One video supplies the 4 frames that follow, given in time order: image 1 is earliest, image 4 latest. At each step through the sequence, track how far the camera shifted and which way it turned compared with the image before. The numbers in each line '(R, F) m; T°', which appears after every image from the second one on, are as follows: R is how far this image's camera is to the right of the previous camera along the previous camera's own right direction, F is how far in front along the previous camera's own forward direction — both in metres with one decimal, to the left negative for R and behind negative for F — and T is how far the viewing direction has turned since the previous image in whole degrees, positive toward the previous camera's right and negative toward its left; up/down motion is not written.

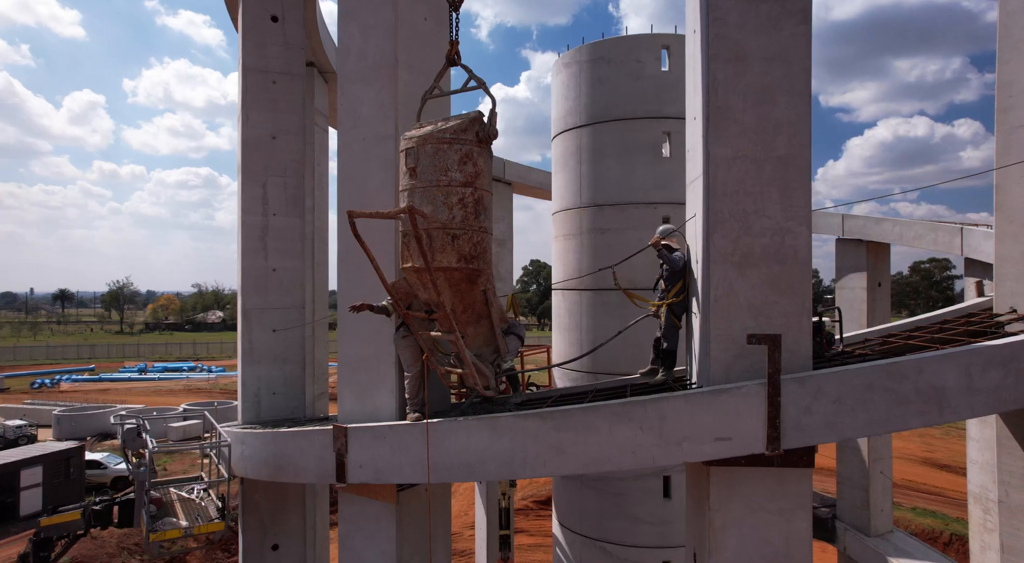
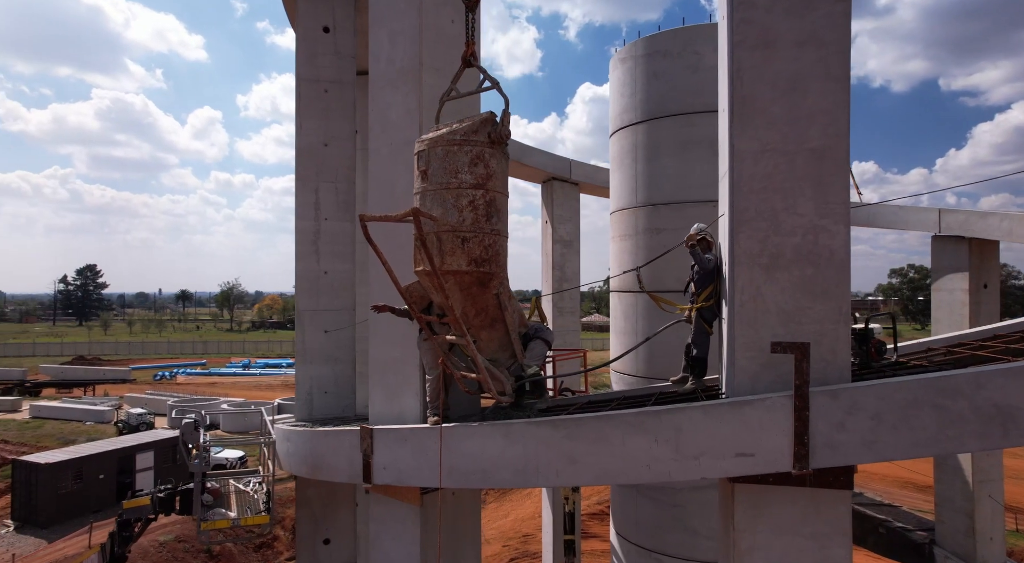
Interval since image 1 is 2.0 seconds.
(+0.8, +0.2) m; -8°
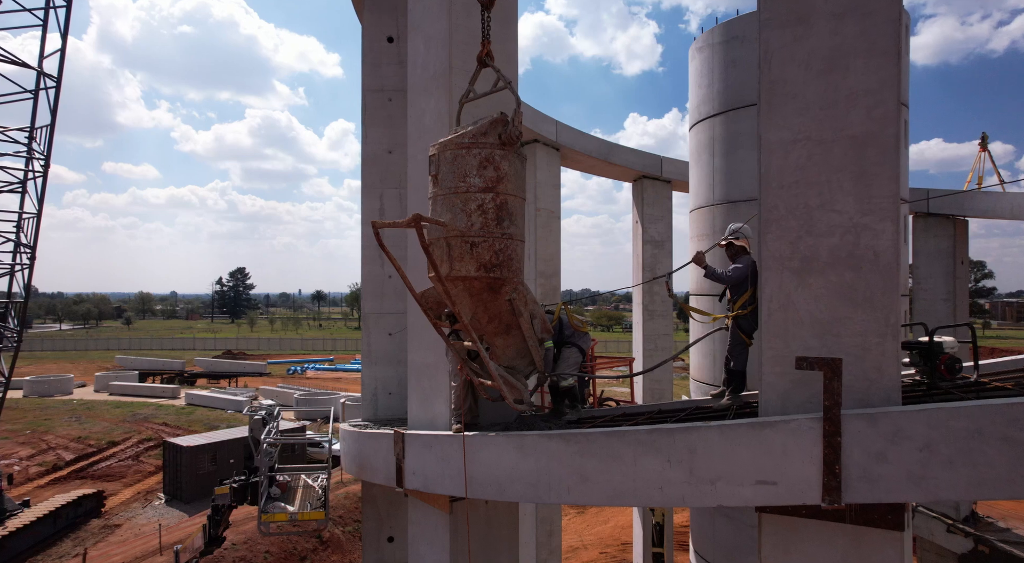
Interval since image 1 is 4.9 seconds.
(+1.0, +0.3) m; -11°
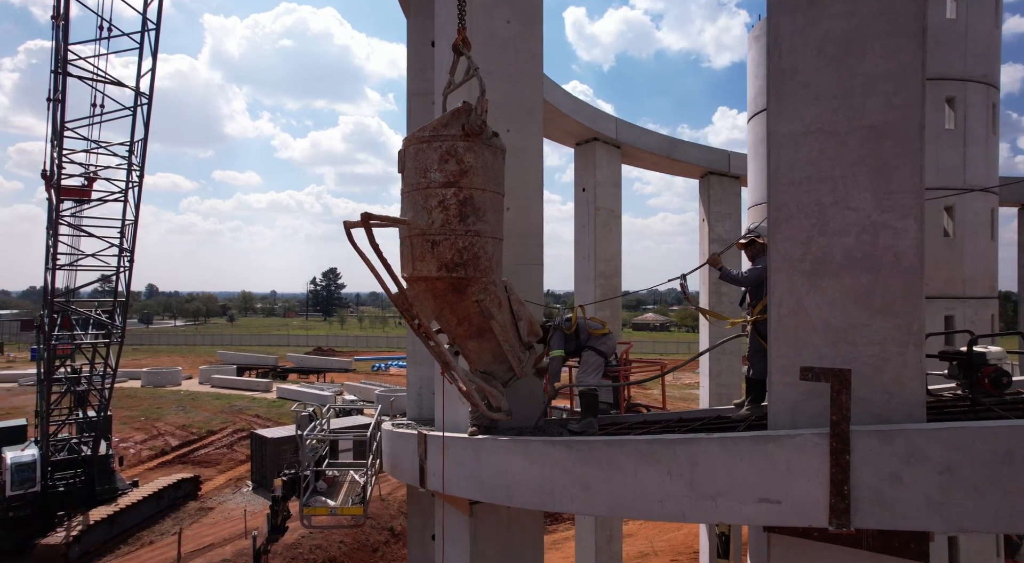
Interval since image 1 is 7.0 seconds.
(+0.7, +0.1) m; -8°
